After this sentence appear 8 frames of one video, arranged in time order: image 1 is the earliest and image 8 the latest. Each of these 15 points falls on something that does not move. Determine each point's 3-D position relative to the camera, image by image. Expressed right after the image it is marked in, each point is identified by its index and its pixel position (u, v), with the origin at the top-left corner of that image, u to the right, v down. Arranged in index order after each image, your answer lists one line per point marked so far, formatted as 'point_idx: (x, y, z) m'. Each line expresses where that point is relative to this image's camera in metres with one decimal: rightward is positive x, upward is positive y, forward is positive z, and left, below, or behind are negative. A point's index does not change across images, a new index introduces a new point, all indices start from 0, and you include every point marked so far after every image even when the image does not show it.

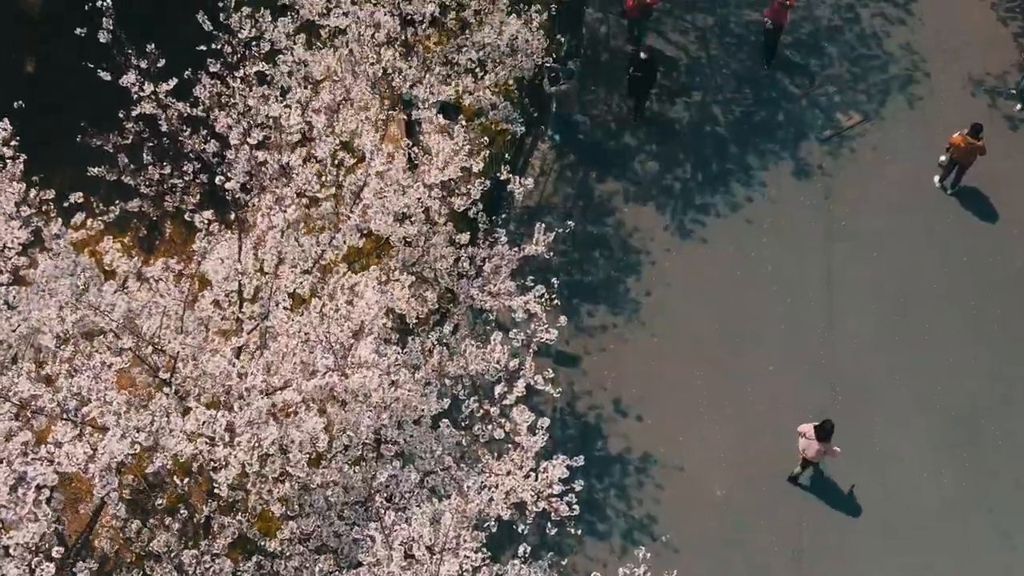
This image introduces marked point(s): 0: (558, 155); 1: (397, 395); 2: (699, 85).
0: (+0.5, +1.5, +12.1) m
1: (-0.8, -0.7, +6.9) m
2: (+2.3, +2.5, +12.8) m
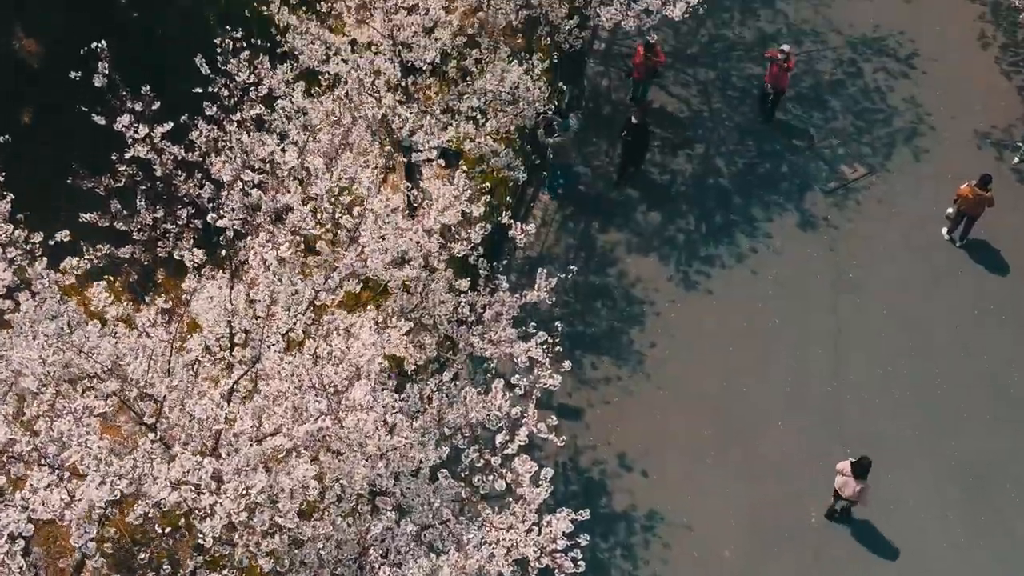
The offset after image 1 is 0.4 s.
0: (+0.5, +0.9, +12.0) m
1: (-0.7, -1.0, +6.6) m
2: (+2.3, +1.8, +12.7) m
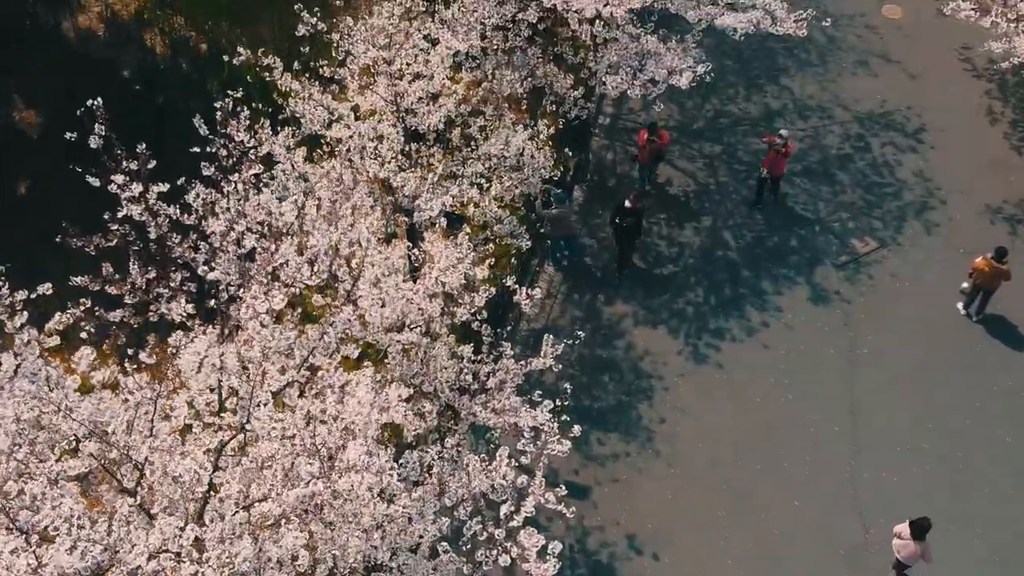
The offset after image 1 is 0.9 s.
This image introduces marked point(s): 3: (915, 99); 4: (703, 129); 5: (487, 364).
0: (+0.6, +0.1, +11.7) m
1: (-0.7, -1.3, +6.2) m
2: (+2.3, +0.9, +12.5) m
3: (+5.3, +2.5, +13.8) m
4: (+2.4, +2.0, +13.4) m
5: (-0.2, -0.6, +8.5) m
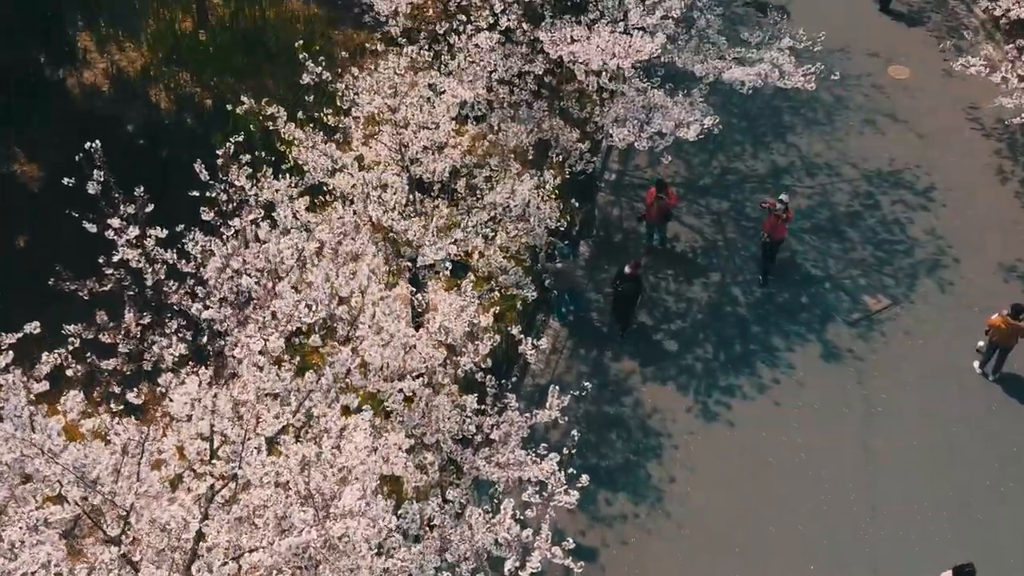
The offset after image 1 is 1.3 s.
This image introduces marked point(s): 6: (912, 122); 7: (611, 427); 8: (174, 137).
0: (+0.6, -0.5, +11.4) m
1: (-0.7, -1.5, +5.9) m
2: (+2.4, +0.2, +12.3) m
3: (+5.3, +1.7, +13.6) m
4: (+2.5, +1.3, +13.3) m
5: (-0.2, -1.0, +8.2) m
6: (+5.4, +2.2, +14.1) m
7: (+1.0, -1.4, +10.6) m
8: (-4.1, +1.8, +12.8) m
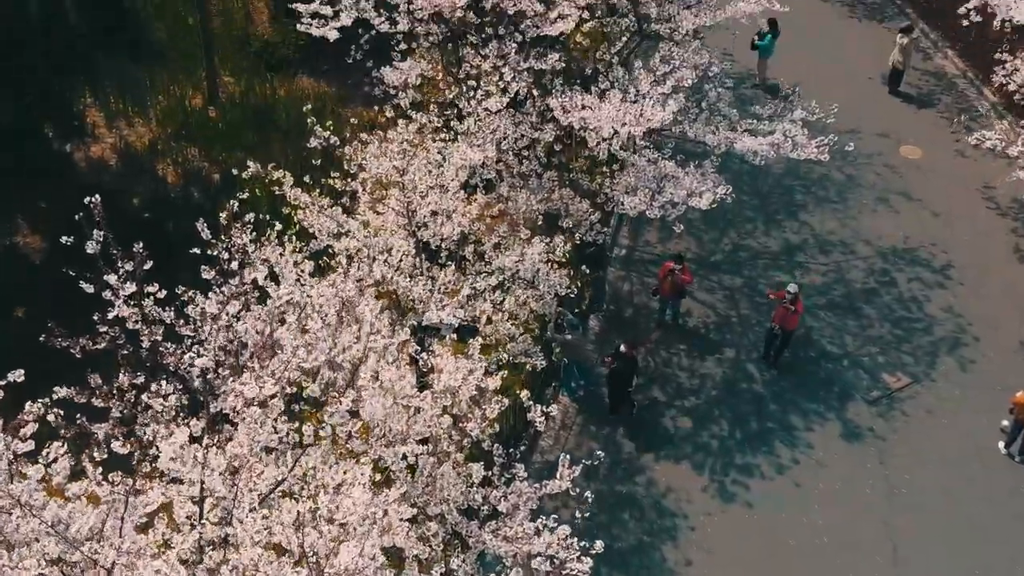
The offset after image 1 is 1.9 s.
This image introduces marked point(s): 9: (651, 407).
0: (+0.7, -1.3, +11.1) m
1: (-0.6, -1.8, +5.4) m
2: (+2.5, -0.6, +12.0) m
3: (+5.5, +0.7, +13.4) m
4: (+2.6, +0.3, +13.1) m
5: (-0.1, -1.5, +7.8) m
6: (+5.5, +1.2, +14.0) m
7: (+1.1, -2.1, +10.1) m
8: (-4.0, +0.9, +12.7) m
9: (+1.5, -1.3, +11.2) m
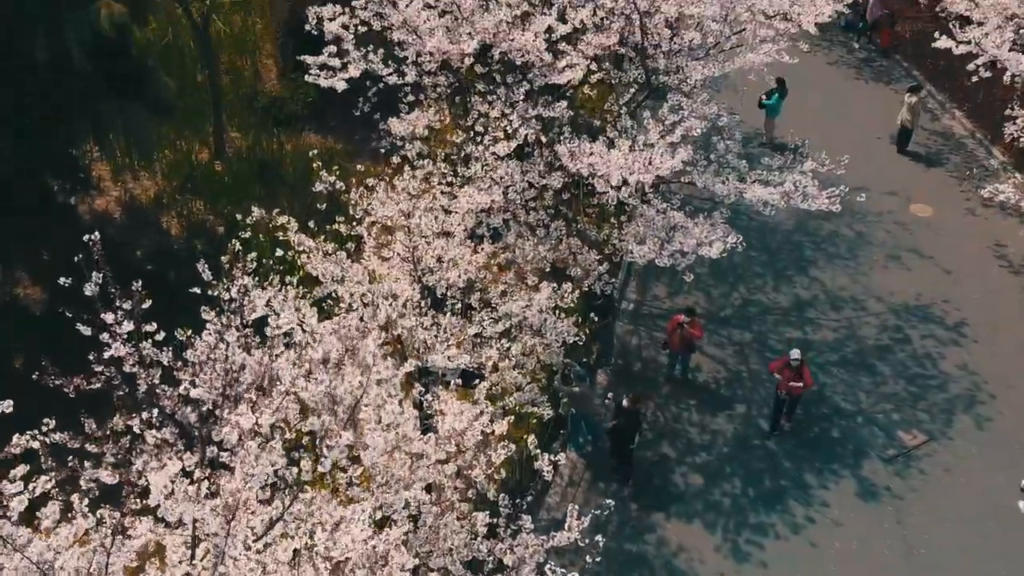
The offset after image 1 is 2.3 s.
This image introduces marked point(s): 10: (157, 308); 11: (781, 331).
0: (+0.8, -1.8, +10.8) m
1: (-0.6, -1.9, +5.1) m
2: (+2.6, -1.2, +11.7) m
3: (+5.5, -0.1, +13.2) m
4: (+2.7, -0.4, +12.9) m
5: (-0.1, -1.8, +7.5) m
6: (+5.6, +0.4, +13.8) m
7: (+1.1, -2.6, +9.7) m
8: (-3.9, +0.3, +12.5) m
9: (+1.6, -1.8, +10.9) m
10: (-4.0, -0.2, +11.8) m
11: (+3.2, -0.5, +12.6) m
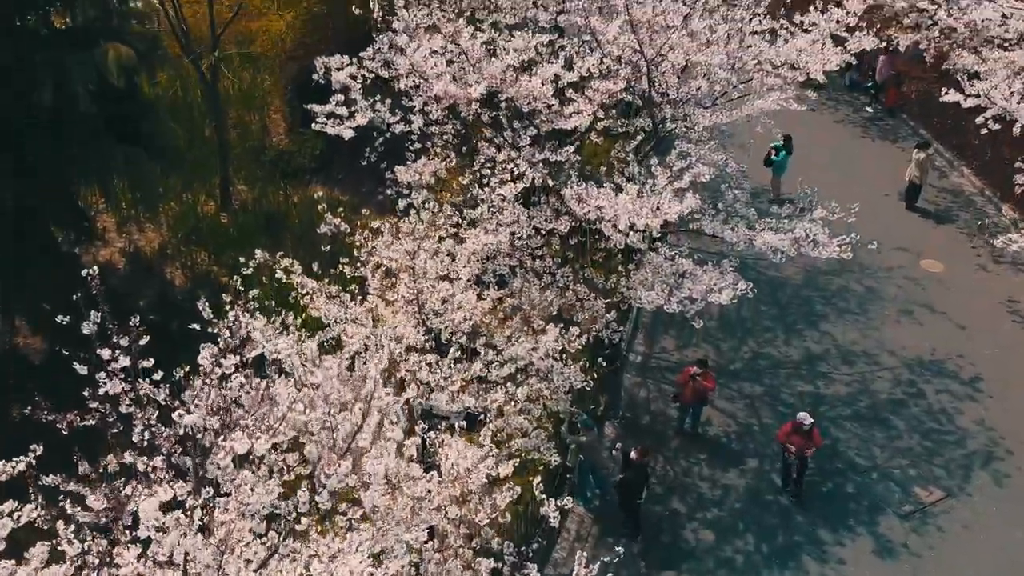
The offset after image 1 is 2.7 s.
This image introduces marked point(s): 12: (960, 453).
0: (+0.8, -2.3, +10.5) m
1: (-0.6, -2.0, +4.8) m
2: (+2.6, -1.8, +11.4) m
3: (+5.6, -0.7, +13.0) m
4: (+2.8, -1.0, +12.6) m
5: (0.0, -2.1, +7.2) m
6: (+5.7, -0.3, +13.6) m
7: (+1.2, -3.0, +9.4) m
8: (-3.9, -0.3, +12.4) m
9: (+1.6, -2.3, +10.6) m
10: (-3.9, -0.8, +11.7) m
11: (+3.3, -1.1, +12.4) m
12: (+4.9, -1.8, +11.5) m
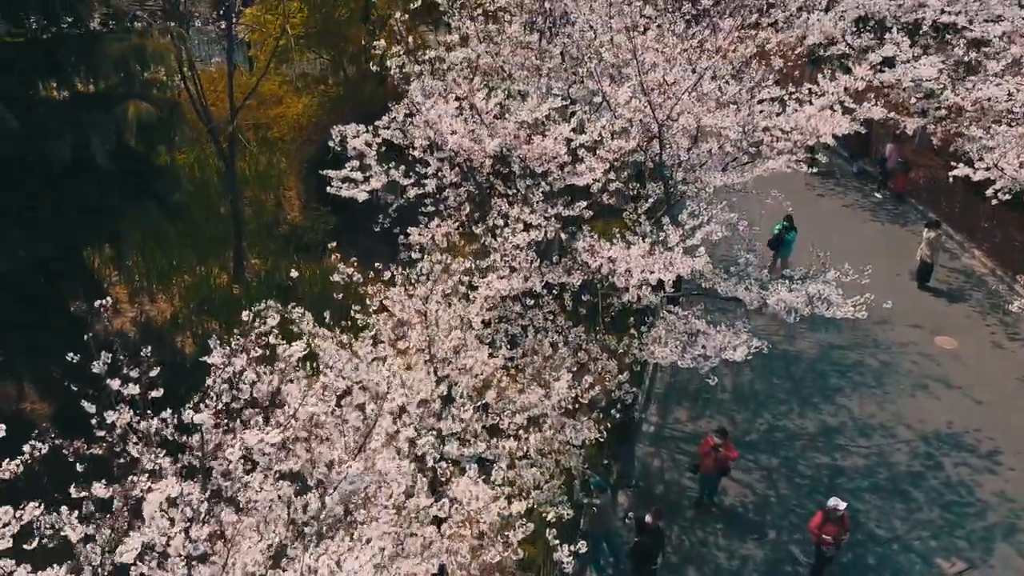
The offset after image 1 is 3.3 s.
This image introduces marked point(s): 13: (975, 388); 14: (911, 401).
0: (+0.9, -2.9, +10.1) m
1: (-0.5, -2.0, +4.6) m
2: (+2.7, -2.5, +11.1) m
3: (+5.7, -1.6, +12.8) m
4: (+2.9, -1.8, +12.4) m
5: (+0.1, -2.3, +7.0) m
6: (+5.8, -1.3, +13.5) m
7: (+1.3, -3.4, +9.0) m
8: (-3.7, -1.0, +12.3) m
9: (+1.7, -2.9, +10.3) m
10: (-3.8, -1.4, +11.6) m
11: (+3.4, -2.0, +12.2) m
12: (+5.0, -2.5, +11.2) m
13: (+5.9, -1.3, +13.5) m
14: (+5.0, -1.4, +13.2) m
